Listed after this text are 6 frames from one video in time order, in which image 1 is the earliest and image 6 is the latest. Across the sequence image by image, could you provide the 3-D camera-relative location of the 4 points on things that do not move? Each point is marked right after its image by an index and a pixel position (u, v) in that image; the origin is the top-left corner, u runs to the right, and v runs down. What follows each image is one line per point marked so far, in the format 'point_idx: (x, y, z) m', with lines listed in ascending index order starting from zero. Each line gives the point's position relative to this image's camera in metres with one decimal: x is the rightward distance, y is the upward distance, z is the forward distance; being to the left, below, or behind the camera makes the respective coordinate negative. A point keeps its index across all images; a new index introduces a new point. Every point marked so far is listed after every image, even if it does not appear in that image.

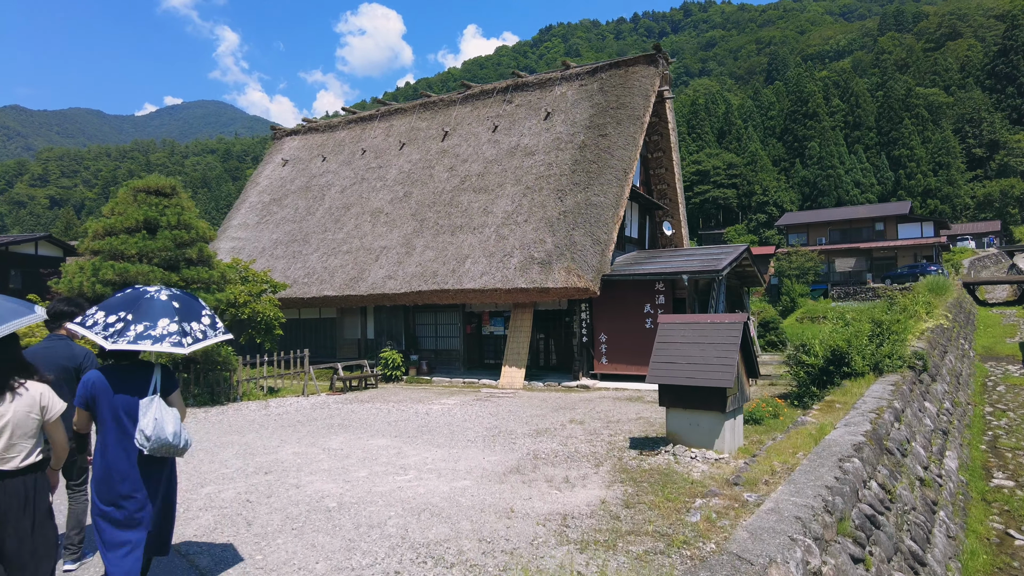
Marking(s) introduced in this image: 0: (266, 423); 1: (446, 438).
0: (-2.8, -1.5, +7.6) m
1: (-0.7, -1.5, +6.6) m
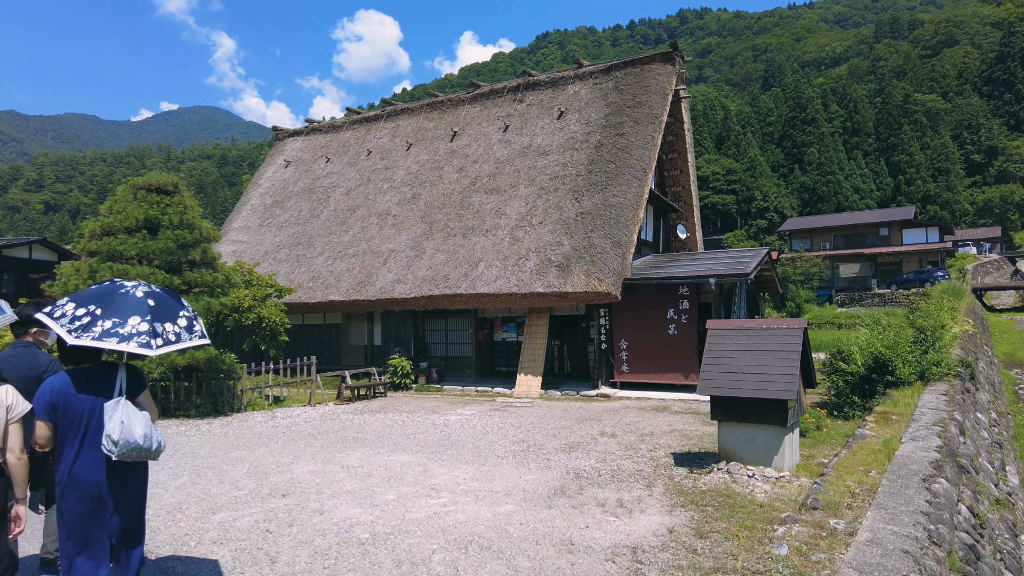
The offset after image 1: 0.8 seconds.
0: (-2.5, -1.6, +7.1) m
1: (-0.4, -1.5, +6.1) m
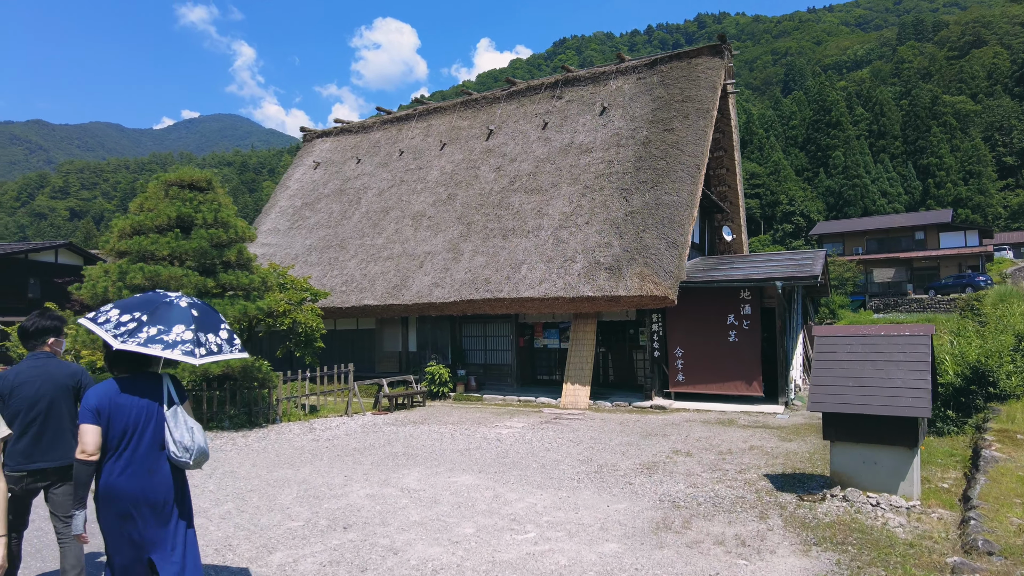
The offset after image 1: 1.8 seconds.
0: (-1.9, -1.6, +6.5) m
1: (+0.2, -1.5, +5.4) m
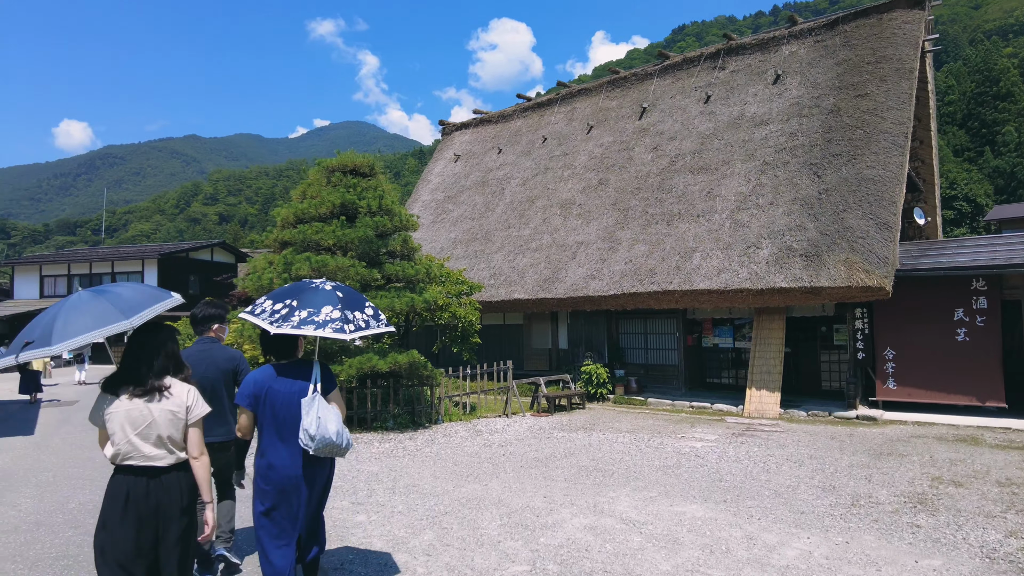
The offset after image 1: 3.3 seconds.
0: (-0.1, -1.5, +5.8) m
1: (+1.8, -1.4, +4.4) m
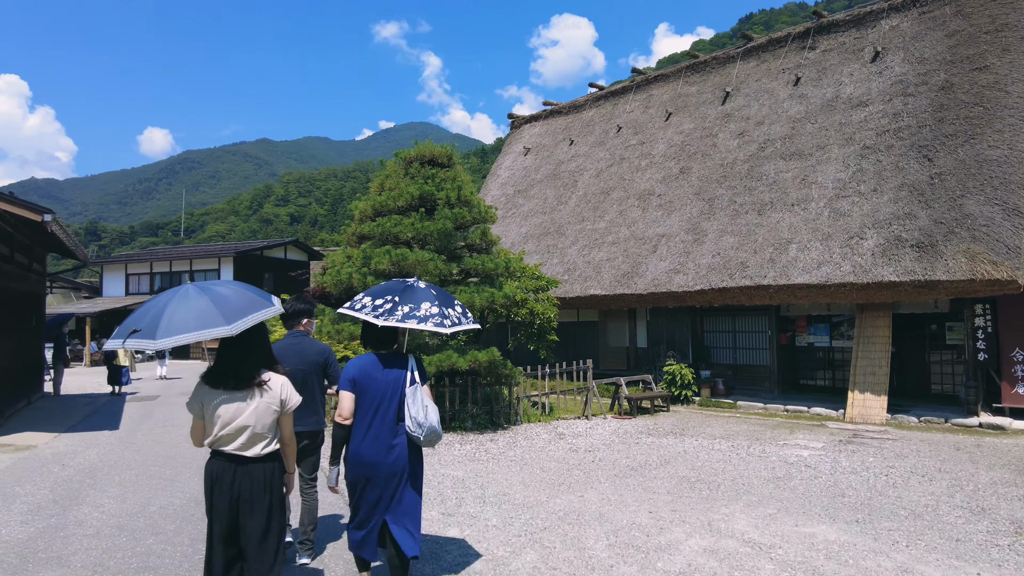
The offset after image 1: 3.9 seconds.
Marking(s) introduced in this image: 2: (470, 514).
0: (+0.6, -1.5, +5.4) m
1: (+2.4, -1.4, +3.8) m
2: (-0.2, -1.3, +3.9) m
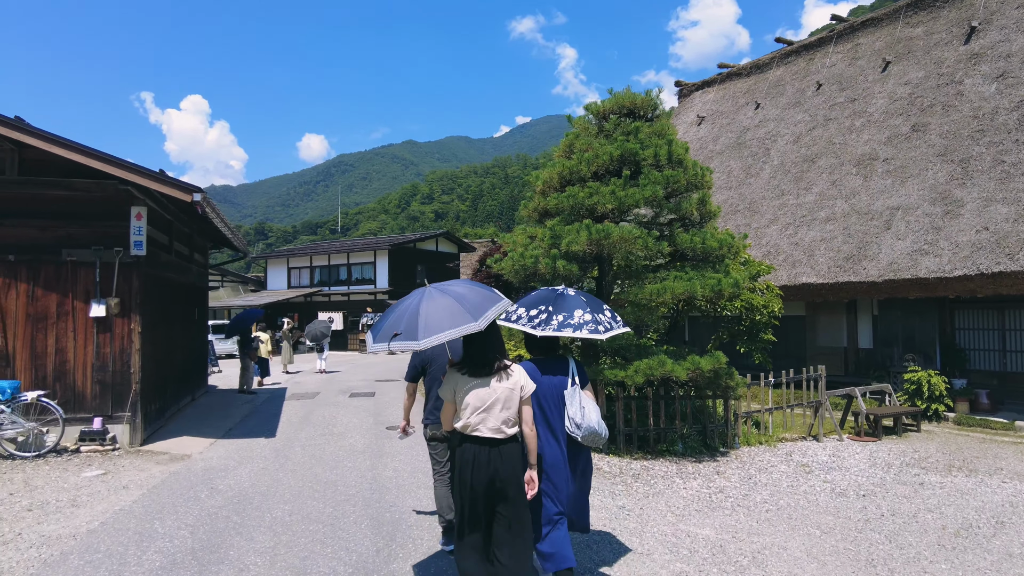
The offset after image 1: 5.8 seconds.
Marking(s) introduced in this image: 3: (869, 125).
0: (+2.1, -1.4, +3.7) m
1: (+3.5, -1.3, +1.8) m
2: (+1.0, -1.2, +2.4) m
3: (+5.4, +2.5, +10.0) m
